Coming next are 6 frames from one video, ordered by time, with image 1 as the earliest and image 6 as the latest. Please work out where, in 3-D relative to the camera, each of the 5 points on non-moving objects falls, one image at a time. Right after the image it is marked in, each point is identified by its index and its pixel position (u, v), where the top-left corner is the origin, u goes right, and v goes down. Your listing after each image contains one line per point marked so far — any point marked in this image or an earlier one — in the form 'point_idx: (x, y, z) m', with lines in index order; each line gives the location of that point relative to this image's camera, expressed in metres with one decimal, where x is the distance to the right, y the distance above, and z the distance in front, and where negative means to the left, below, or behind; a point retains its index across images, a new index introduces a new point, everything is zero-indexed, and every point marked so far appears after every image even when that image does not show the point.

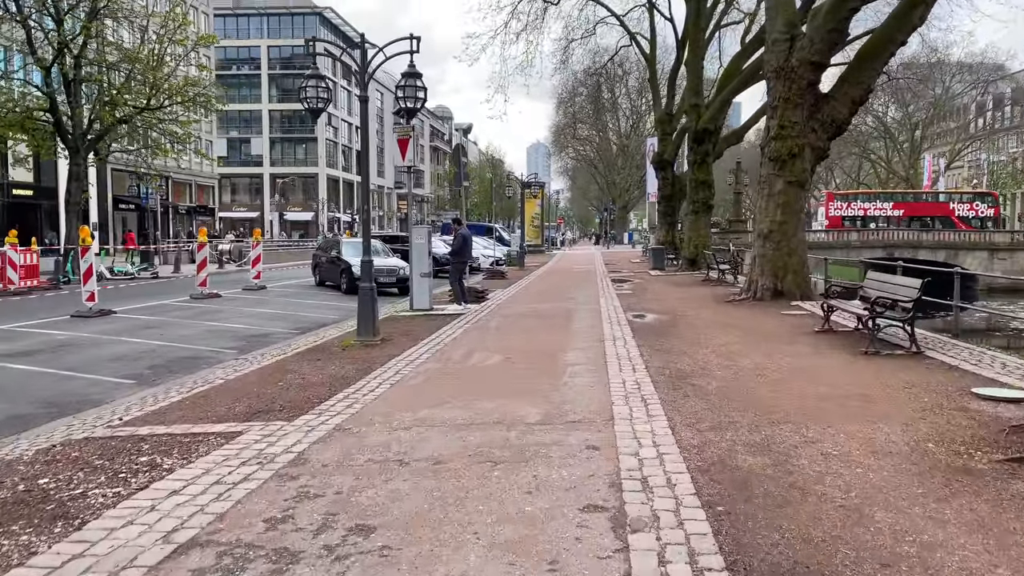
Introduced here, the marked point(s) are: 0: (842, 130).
0: (+5.9, +2.8, +14.5) m
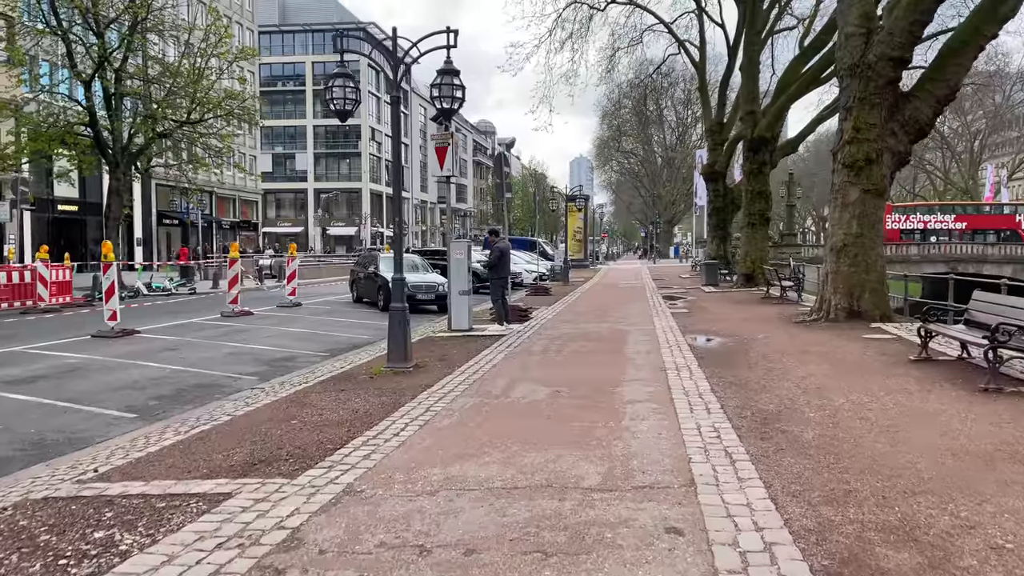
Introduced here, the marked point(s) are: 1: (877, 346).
0: (+6.7, +2.5, +13.0) m
1: (+4.5, -0.7, +10.1) m
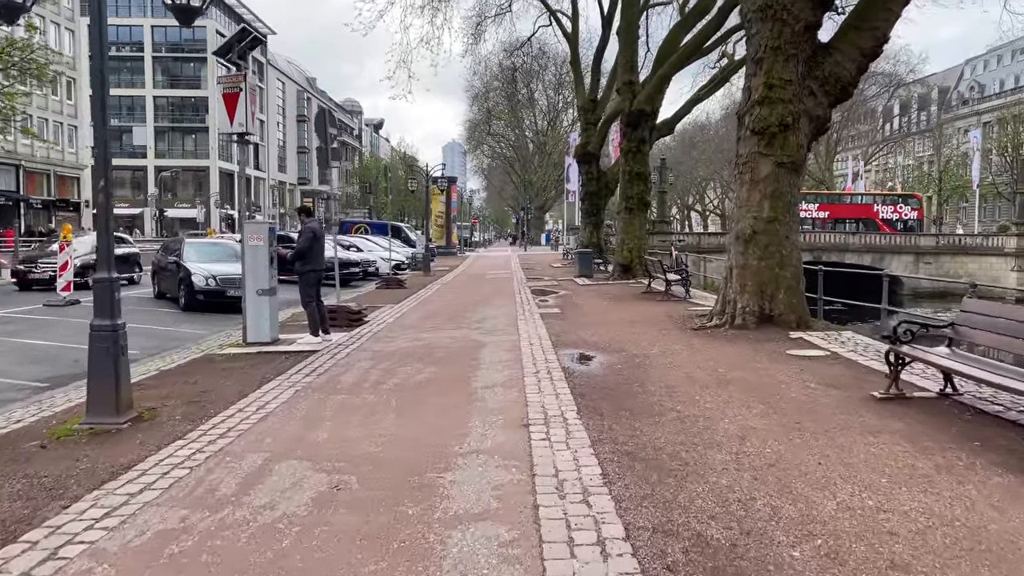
0: (+4.4, +2.5, +10.6) m
1: (+2.7, -0.8, +7.3) m
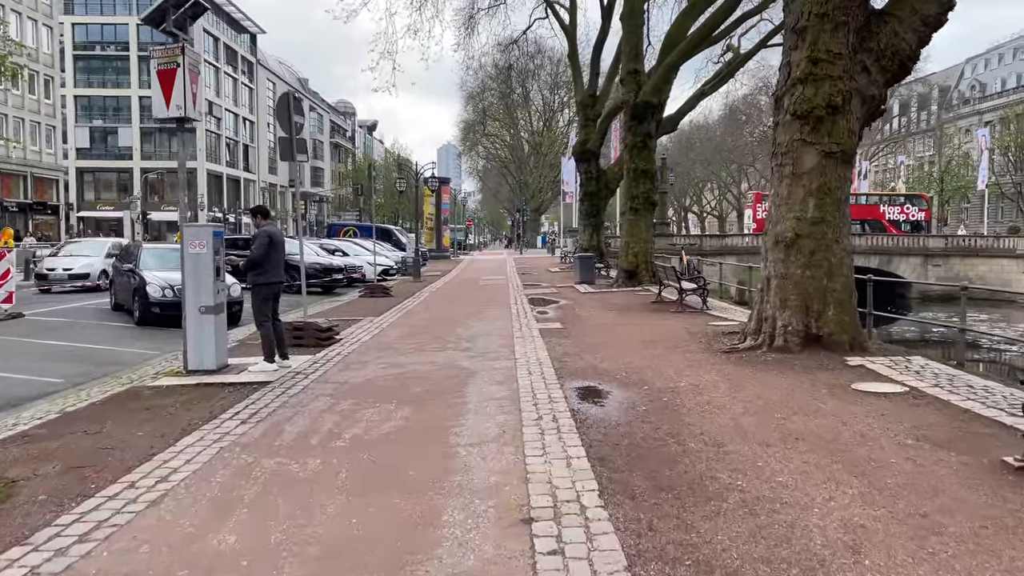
0: (+4.3, +2.4, +8.9) m
1: (+2.7, -0.9, +5.6) m
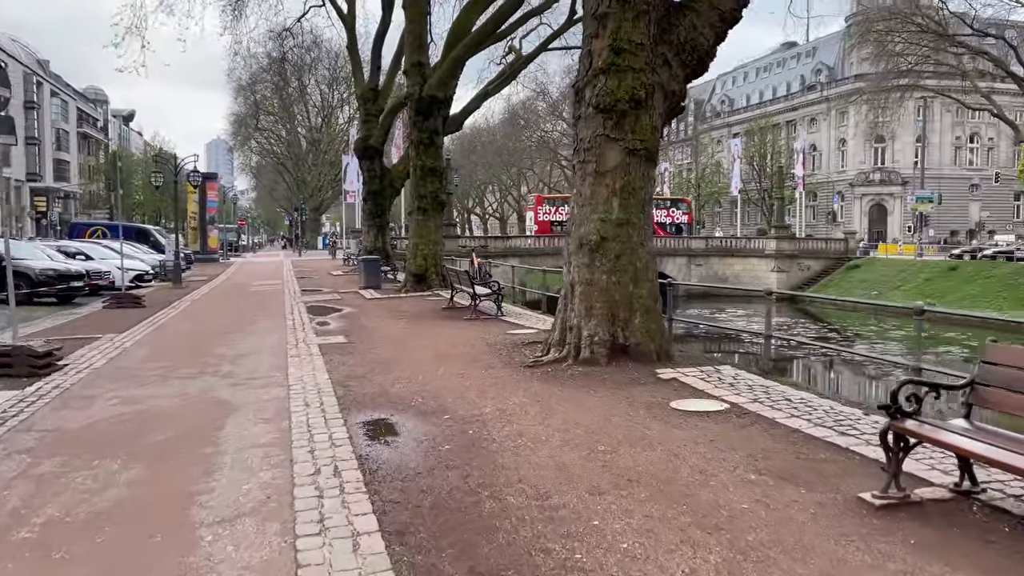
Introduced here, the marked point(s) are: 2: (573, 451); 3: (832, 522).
0: (+2.0, +2.3, +8.5) m
1: (+1.4, -1.0, +5.0) m
2: (+0.4, -1.0, +5.0) m
3: (+1.5, -1.1, +3.7) m
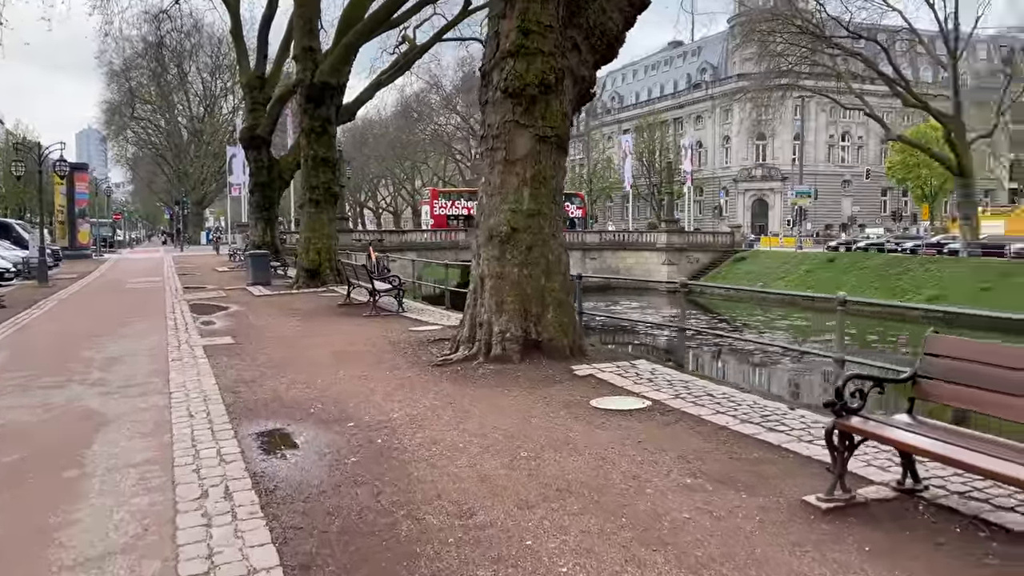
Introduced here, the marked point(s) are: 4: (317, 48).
0: (+1.0, +2.4, +8.3) m
1: (+0.9, -0.9, +4.7) m
2: (-0.1, -1.0, +4.6) m
3: (+1.2, -1.0, +3.5) m
4: (-4.5, +5.6, +18.8) m
